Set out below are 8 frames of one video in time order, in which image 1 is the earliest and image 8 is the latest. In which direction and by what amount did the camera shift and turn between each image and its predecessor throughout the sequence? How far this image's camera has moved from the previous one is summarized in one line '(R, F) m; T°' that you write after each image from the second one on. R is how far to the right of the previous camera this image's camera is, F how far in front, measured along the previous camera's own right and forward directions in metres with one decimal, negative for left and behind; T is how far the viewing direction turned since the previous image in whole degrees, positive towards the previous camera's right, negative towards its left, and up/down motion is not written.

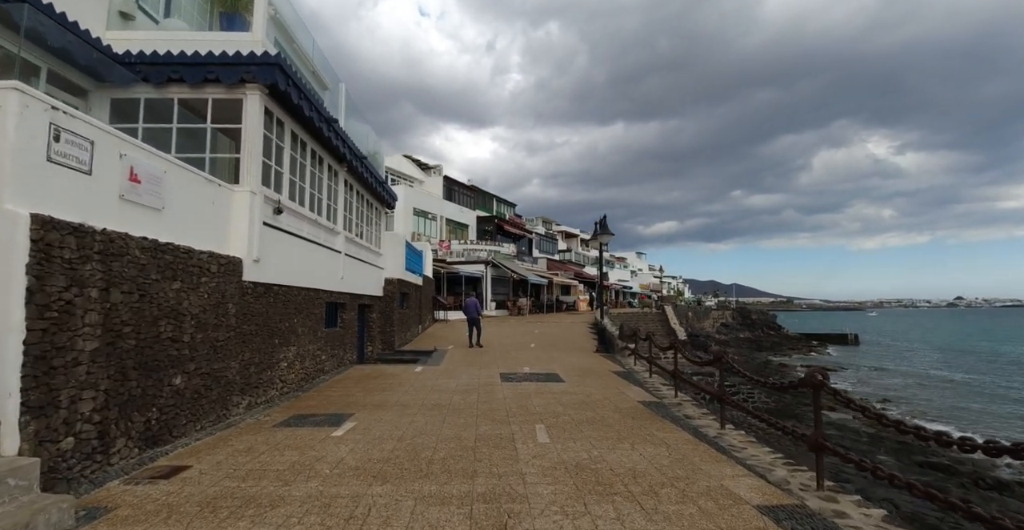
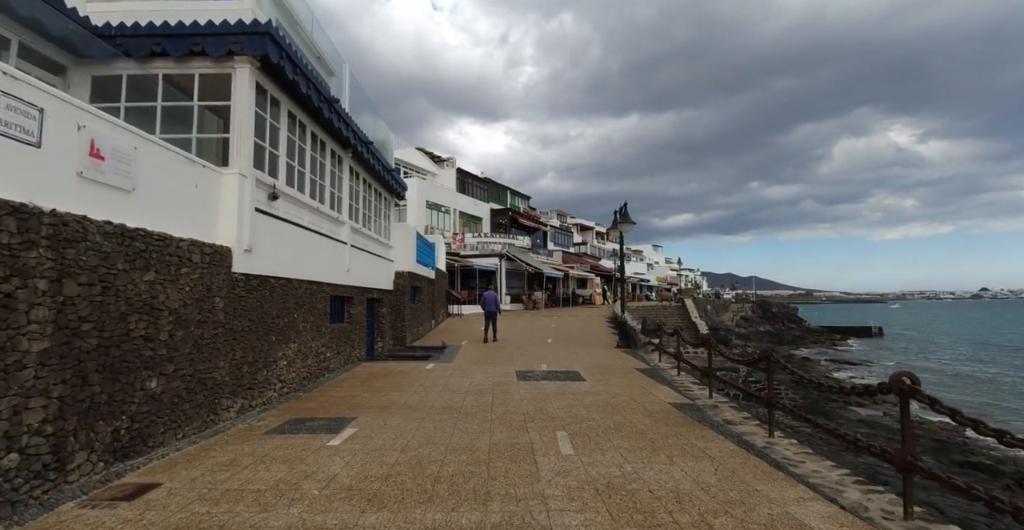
(0.0, +0.7) m; -2°
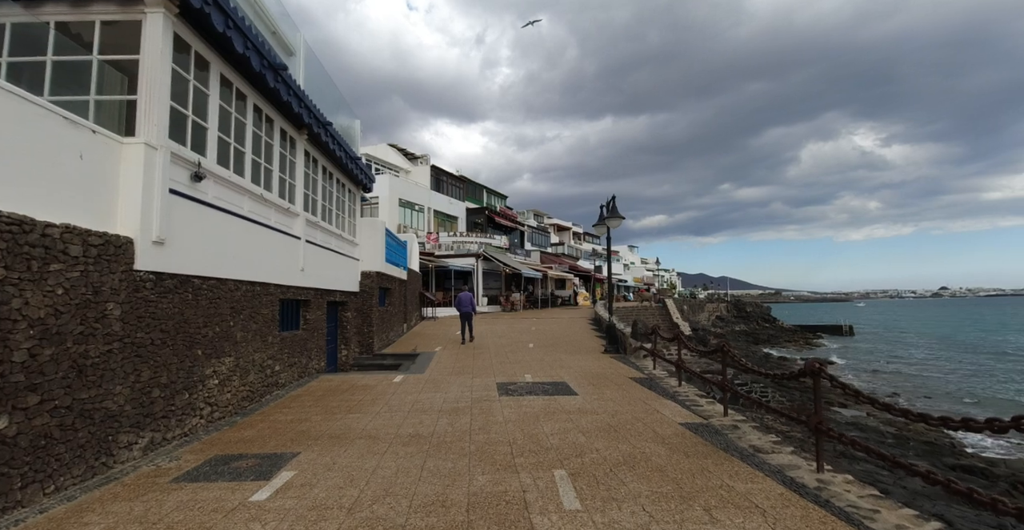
(-0.1, +1.1) m; +3°
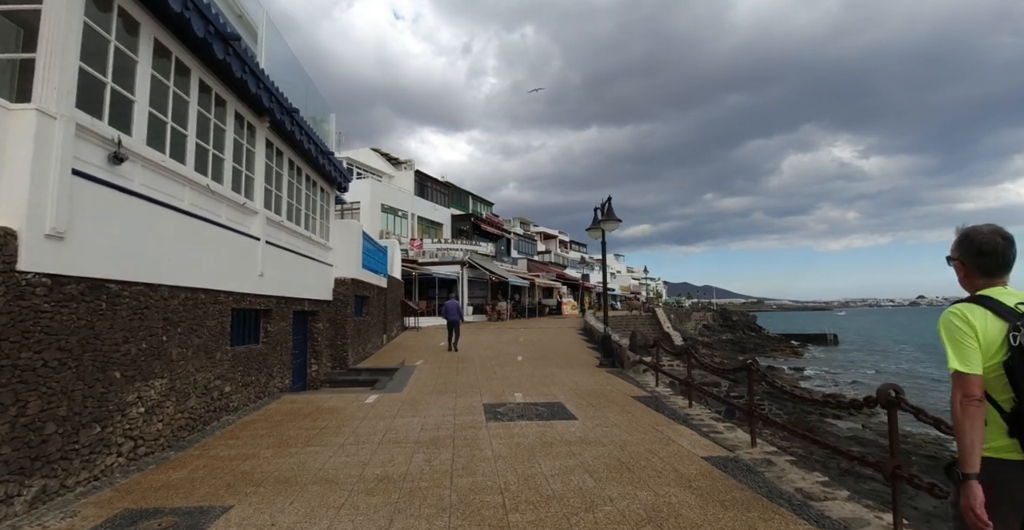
(-0.1, +0.9) m; +2°
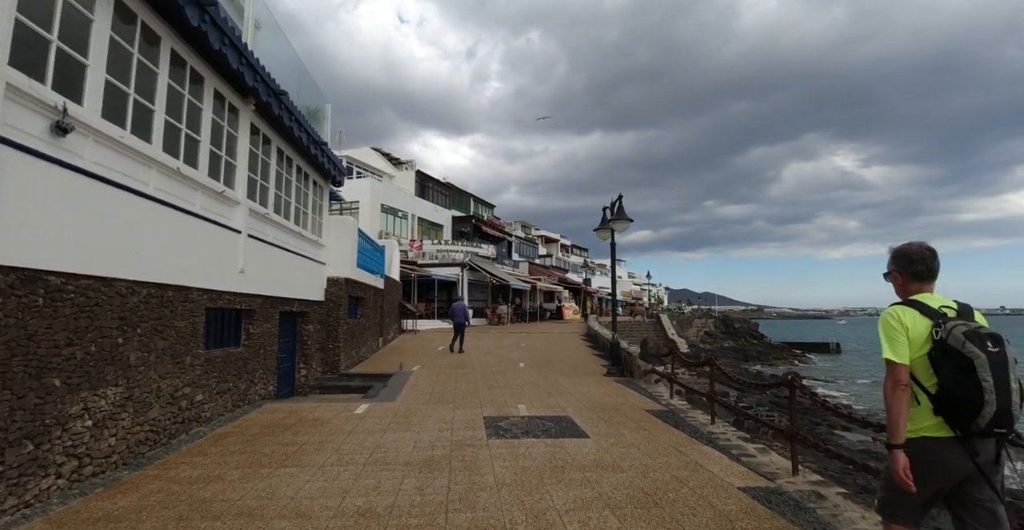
(-0.1, +0.7) m; 0°
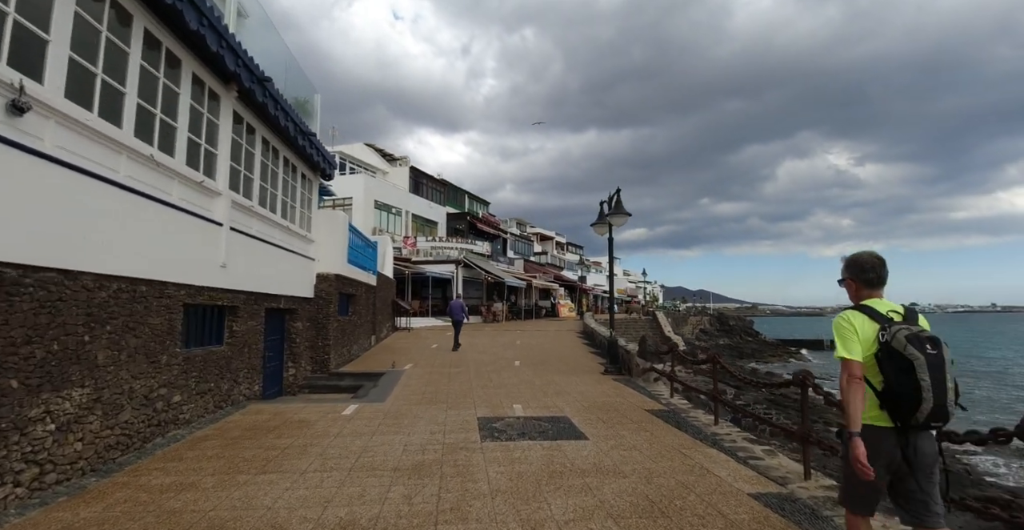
(0.0, +0.3) m; +1°
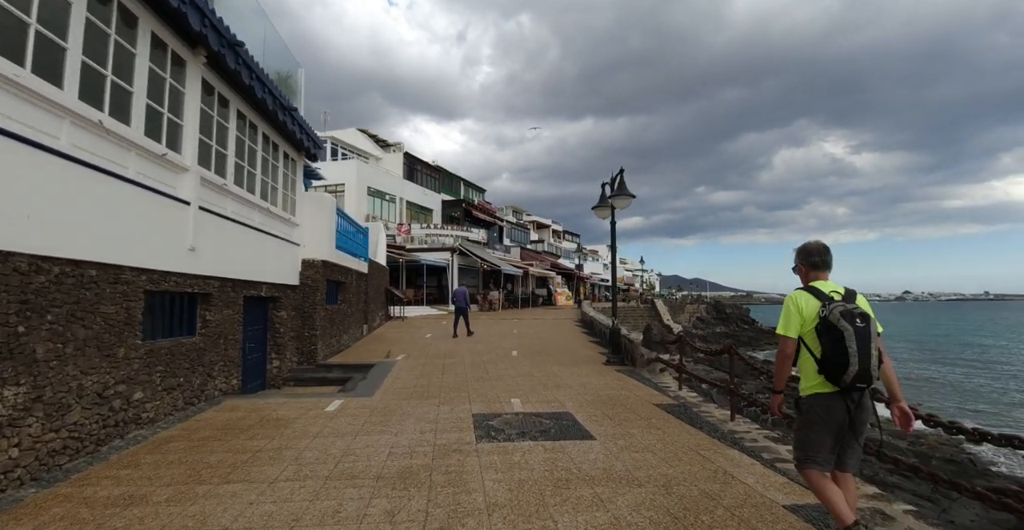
(0.0, +0.6) m; +1°
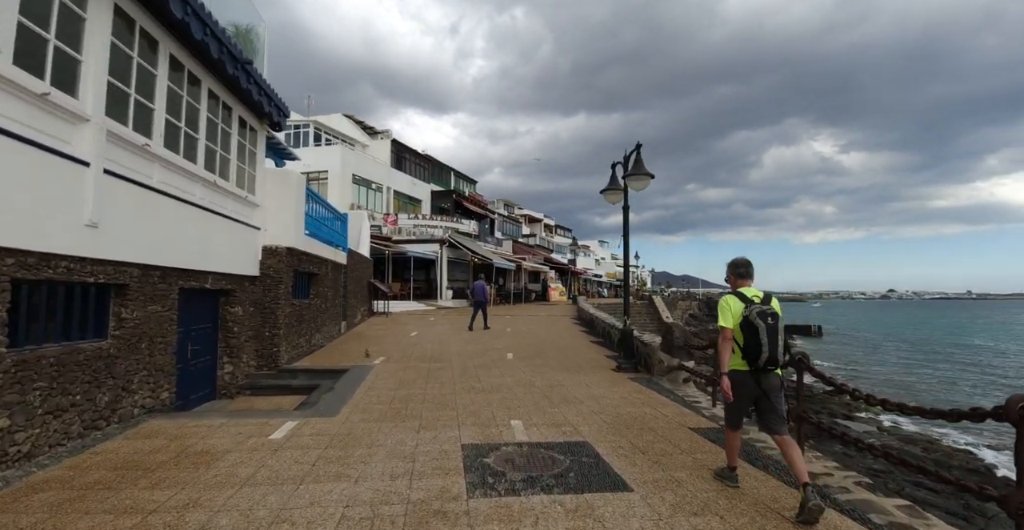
(-0.1, +1.3) m; +1°
